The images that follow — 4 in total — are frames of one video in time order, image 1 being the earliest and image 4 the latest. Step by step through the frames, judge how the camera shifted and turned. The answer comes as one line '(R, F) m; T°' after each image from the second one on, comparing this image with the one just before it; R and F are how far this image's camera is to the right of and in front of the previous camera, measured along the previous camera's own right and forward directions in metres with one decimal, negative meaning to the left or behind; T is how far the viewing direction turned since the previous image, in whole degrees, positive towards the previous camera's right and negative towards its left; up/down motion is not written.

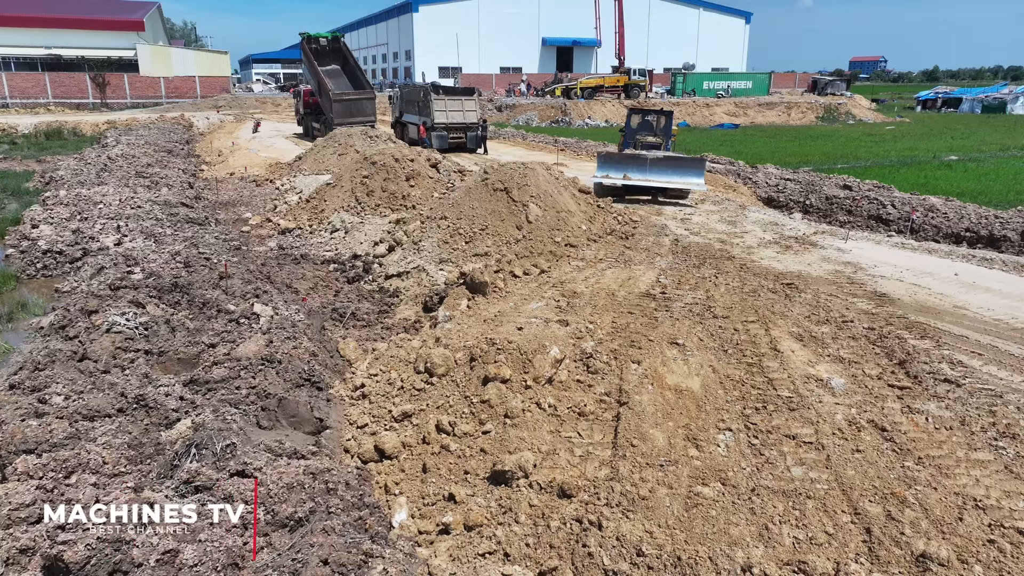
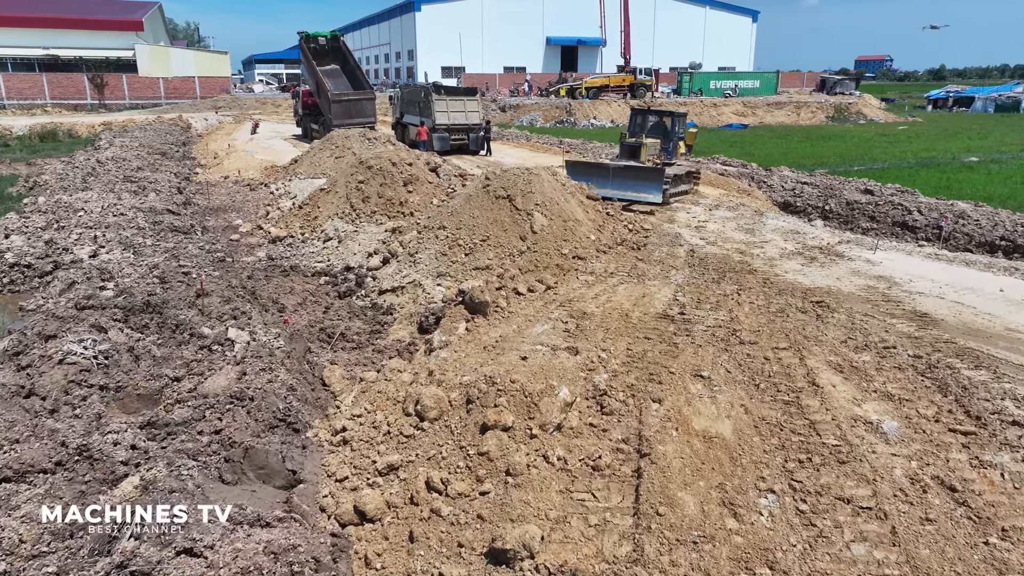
(0.0, +0.7) m; 0°
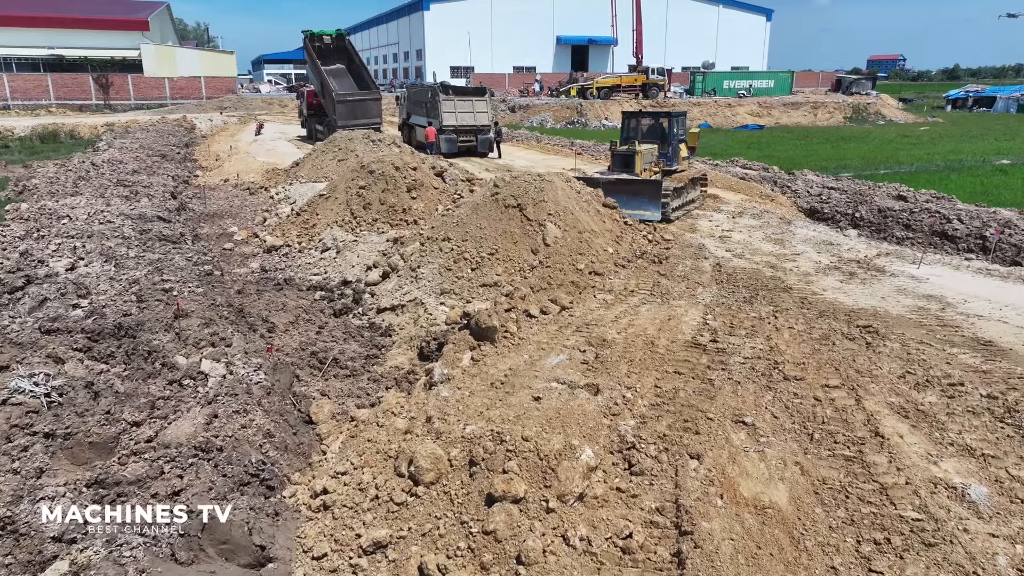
(0.0, +0.7) m; -1°
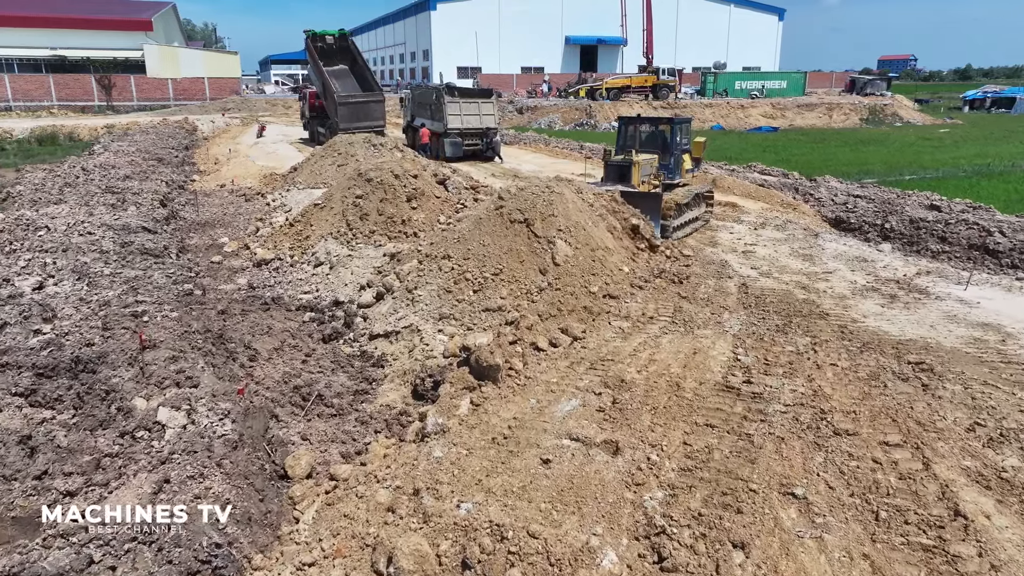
(0.0, +0.7) m; -1°
